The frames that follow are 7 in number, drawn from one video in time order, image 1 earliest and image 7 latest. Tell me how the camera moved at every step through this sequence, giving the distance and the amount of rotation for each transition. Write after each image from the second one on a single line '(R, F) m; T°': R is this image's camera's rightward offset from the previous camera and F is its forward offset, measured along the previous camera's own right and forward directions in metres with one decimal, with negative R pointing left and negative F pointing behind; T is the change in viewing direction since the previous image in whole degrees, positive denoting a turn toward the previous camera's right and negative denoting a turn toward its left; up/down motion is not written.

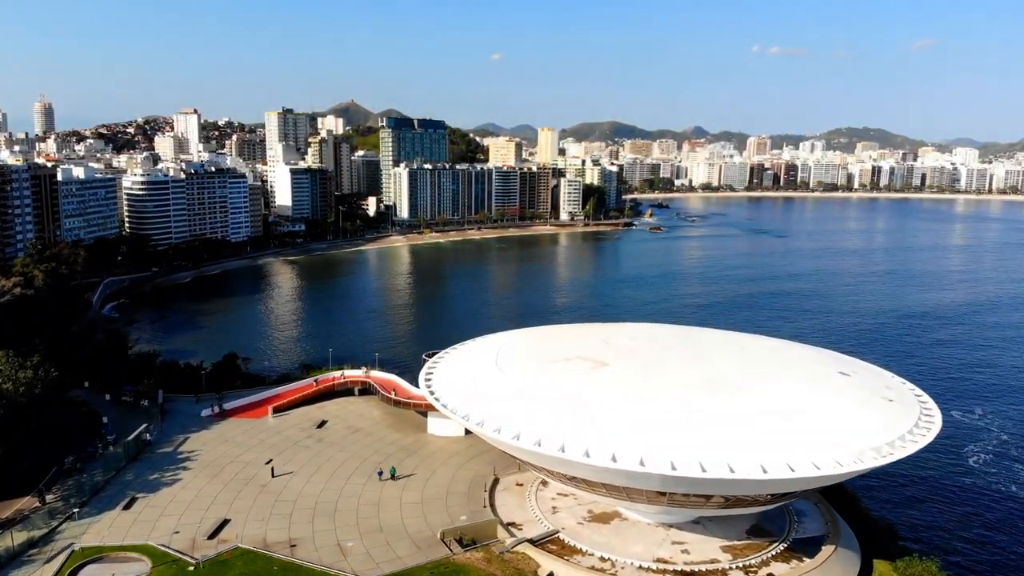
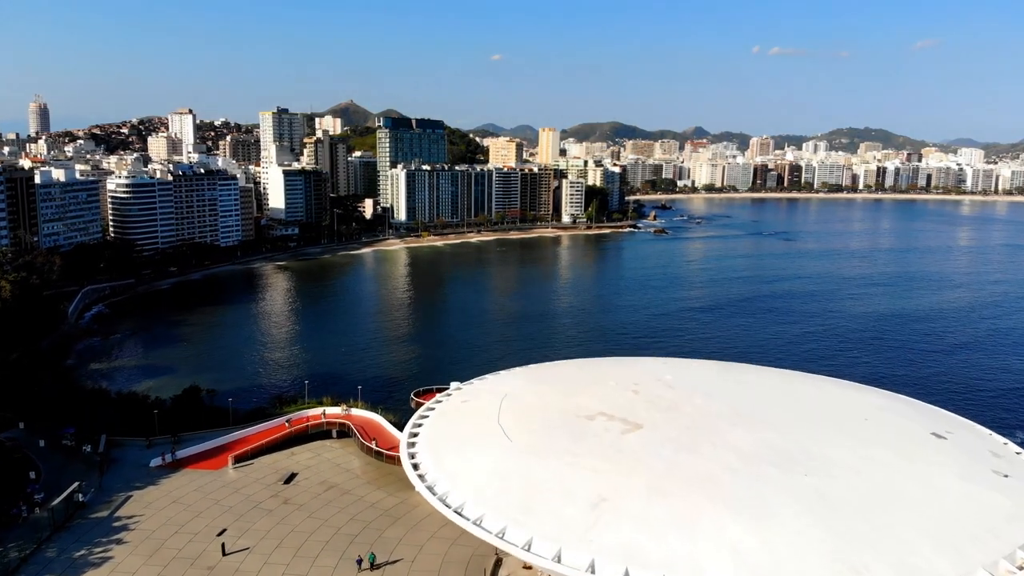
(-0.1, +1.9) m; 0°
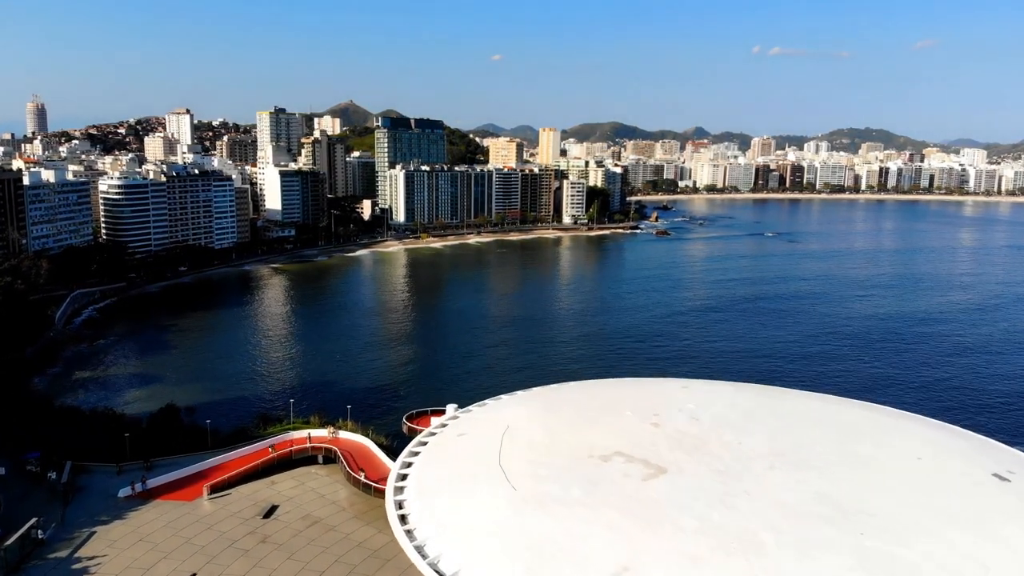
(0.0, +0.9) m; 0°
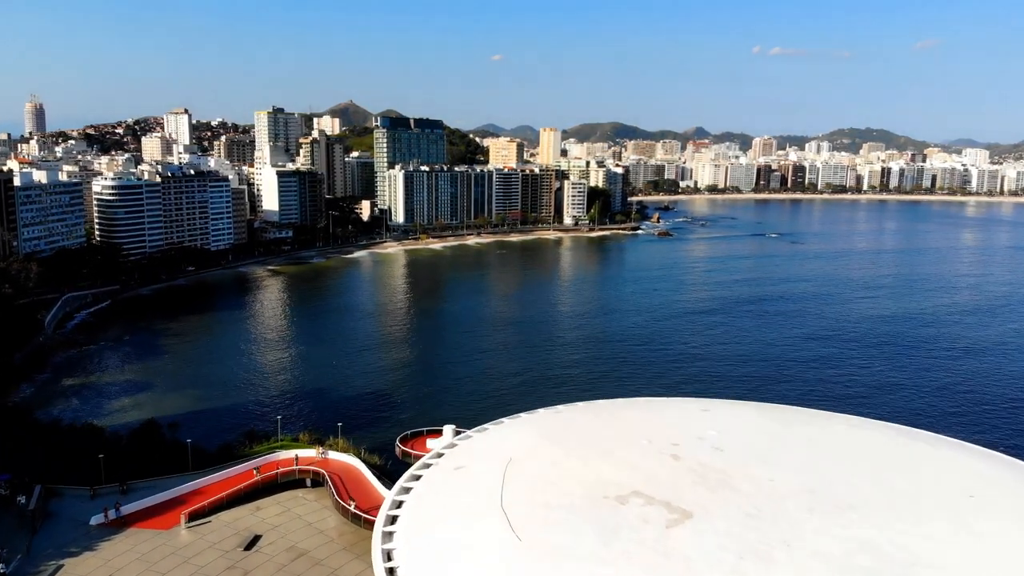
(0.0, +0.7) m; 0°
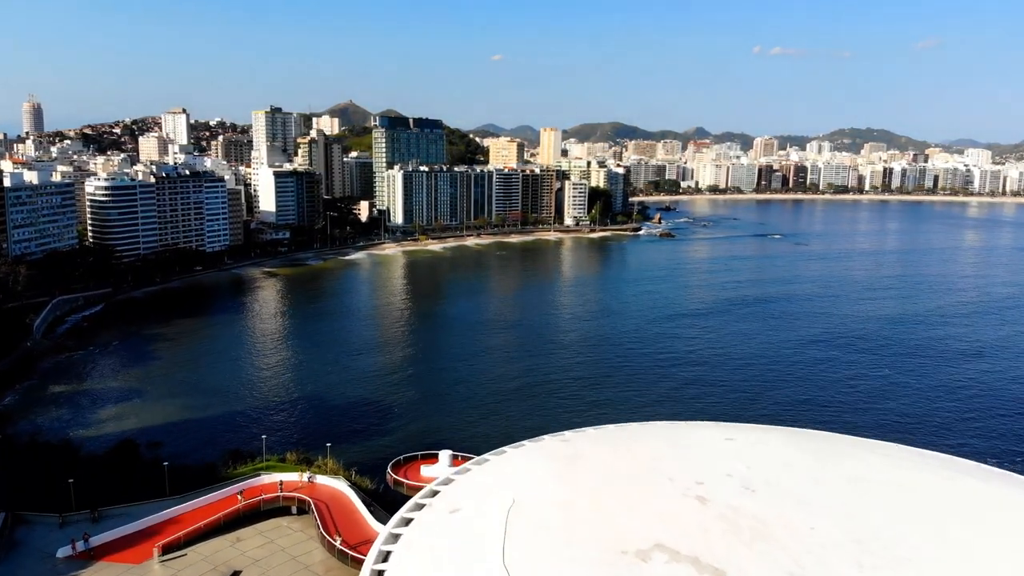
(0.0, +0.7) m; 0°
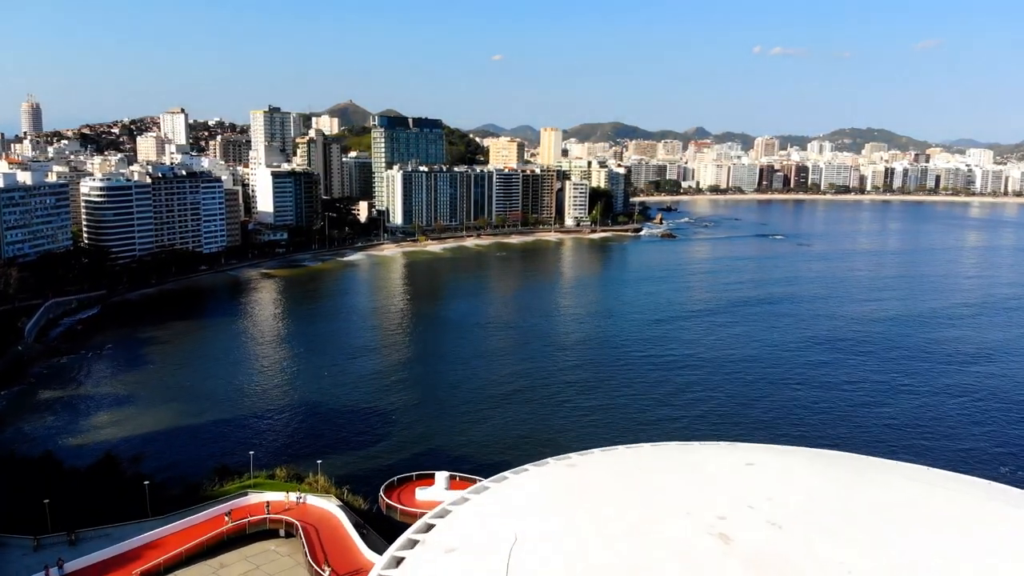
(0.0, +0.5) m; 0°
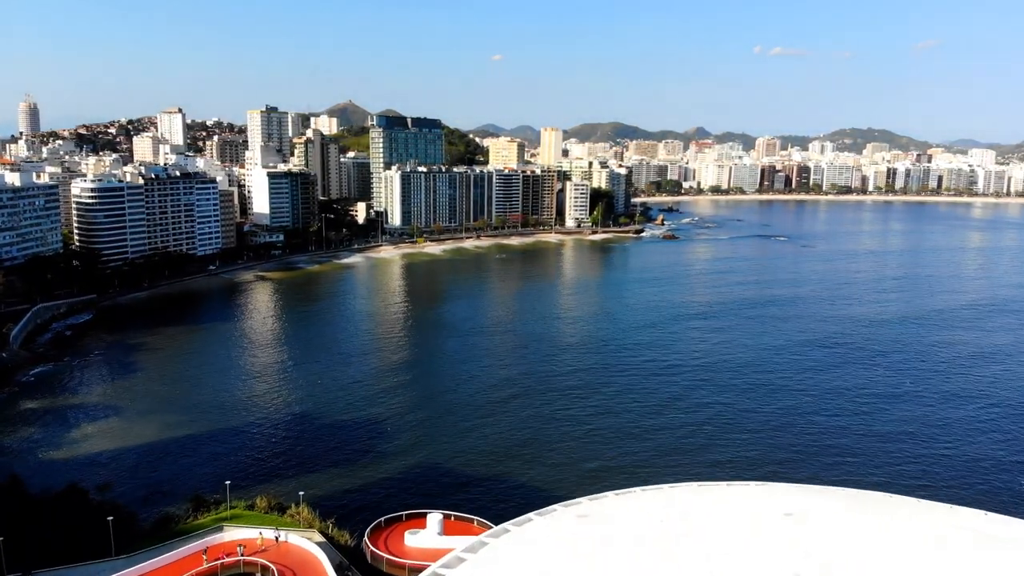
(0.0, +0.8) m; 0°
